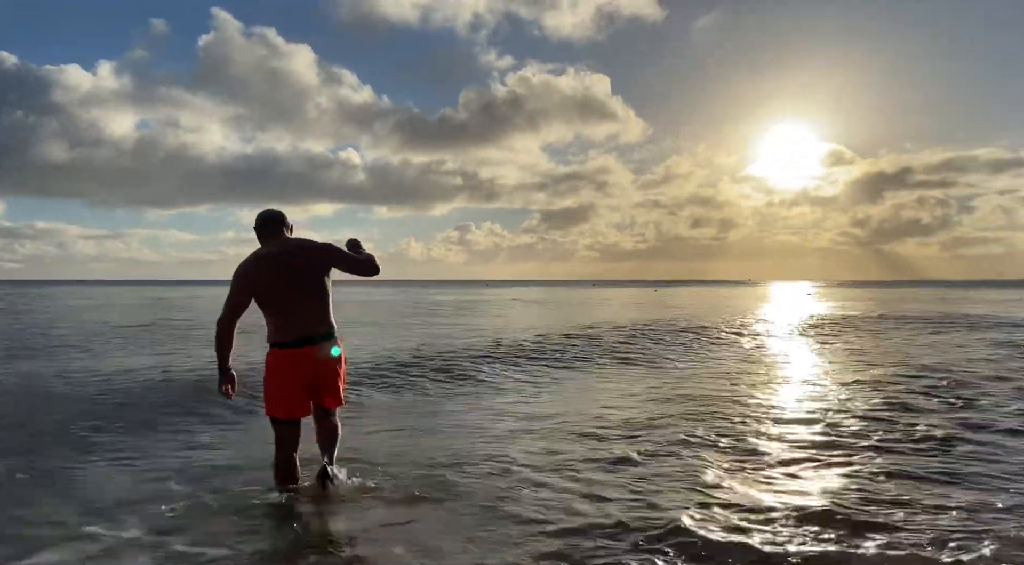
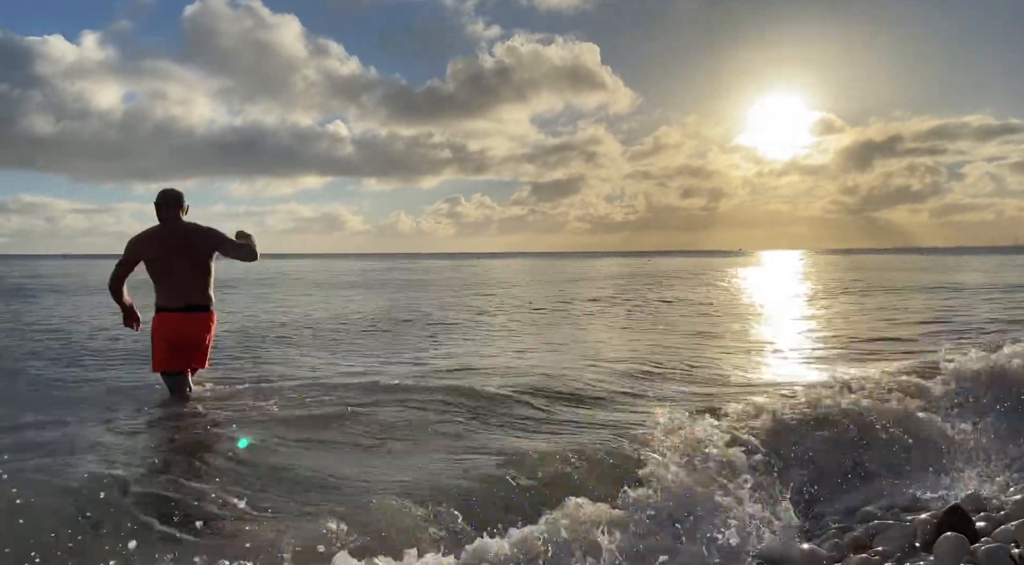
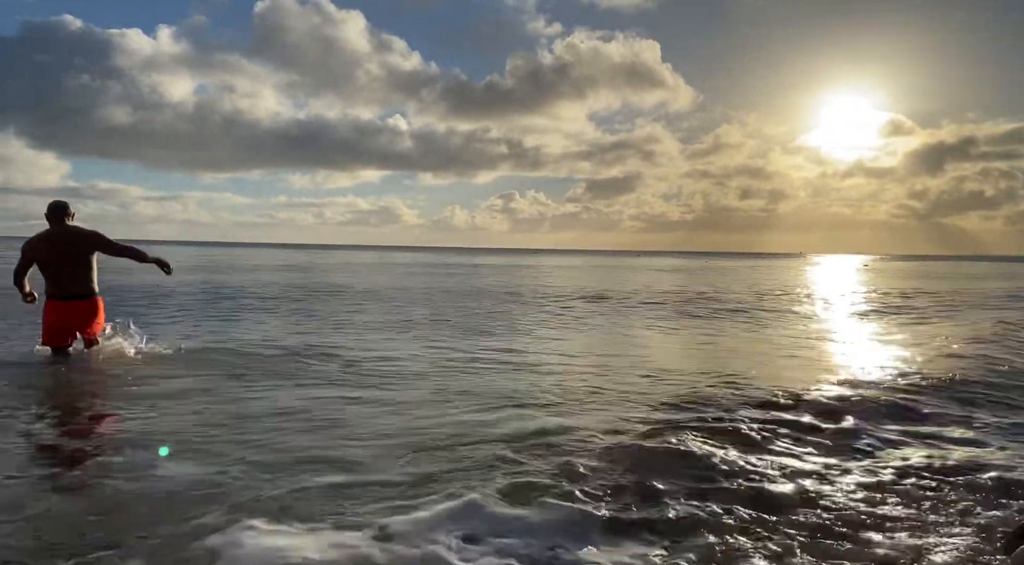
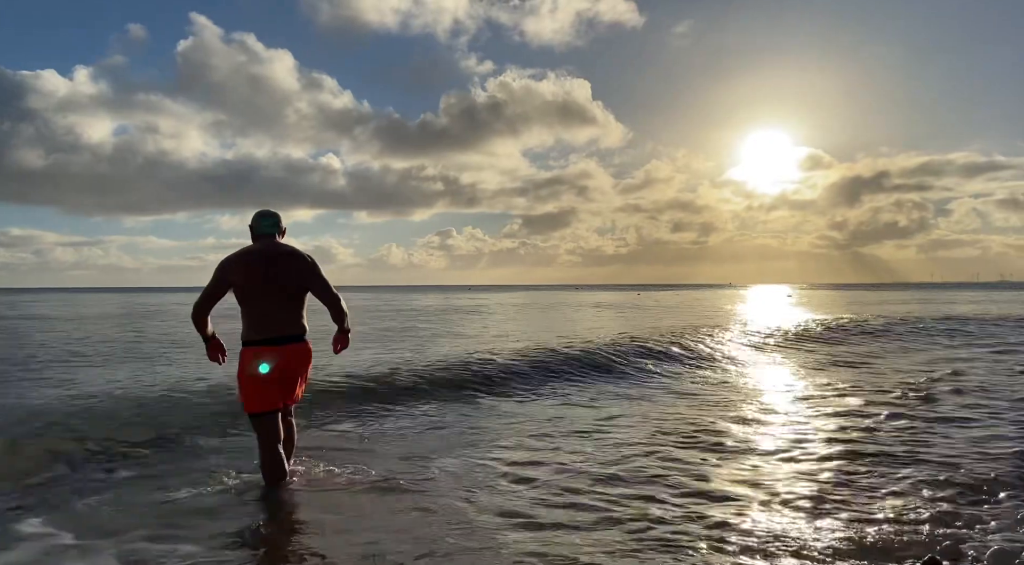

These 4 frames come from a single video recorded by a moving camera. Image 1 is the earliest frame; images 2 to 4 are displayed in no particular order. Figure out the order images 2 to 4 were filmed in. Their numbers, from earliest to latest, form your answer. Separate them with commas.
4, 2, 3
